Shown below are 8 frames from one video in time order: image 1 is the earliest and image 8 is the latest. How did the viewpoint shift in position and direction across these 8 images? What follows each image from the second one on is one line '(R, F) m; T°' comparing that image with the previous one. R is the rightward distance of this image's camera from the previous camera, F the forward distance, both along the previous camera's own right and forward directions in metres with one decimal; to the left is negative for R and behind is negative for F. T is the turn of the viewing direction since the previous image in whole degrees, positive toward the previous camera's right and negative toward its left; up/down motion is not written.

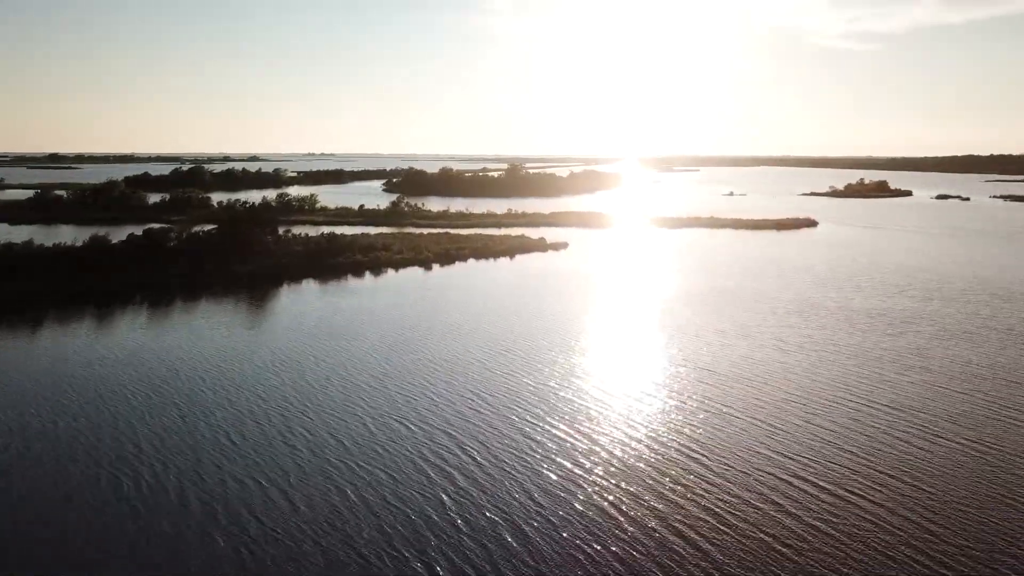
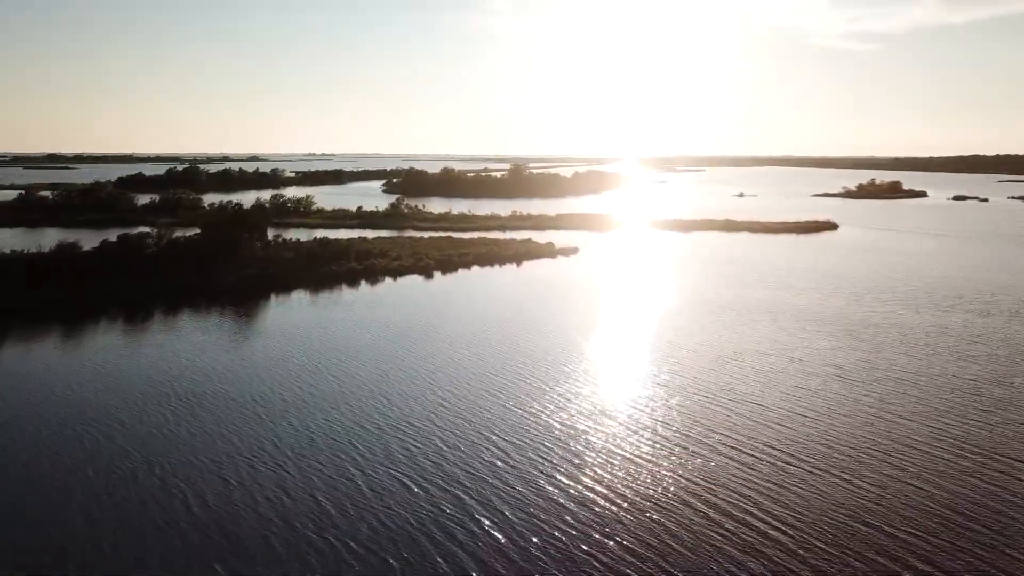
(-0.3, +2.8) m; 0°
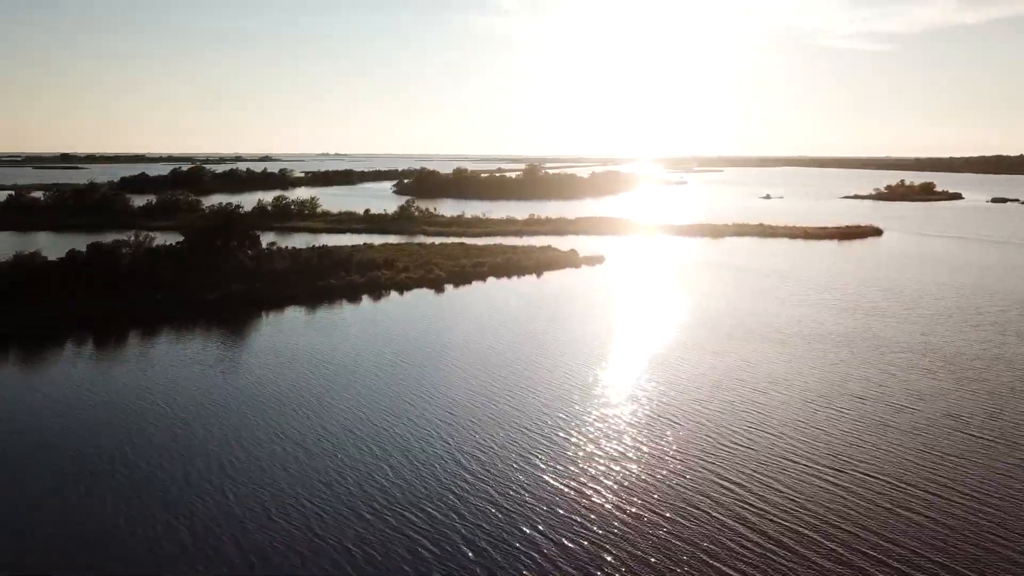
(-0.4, +3.8) m; -1°
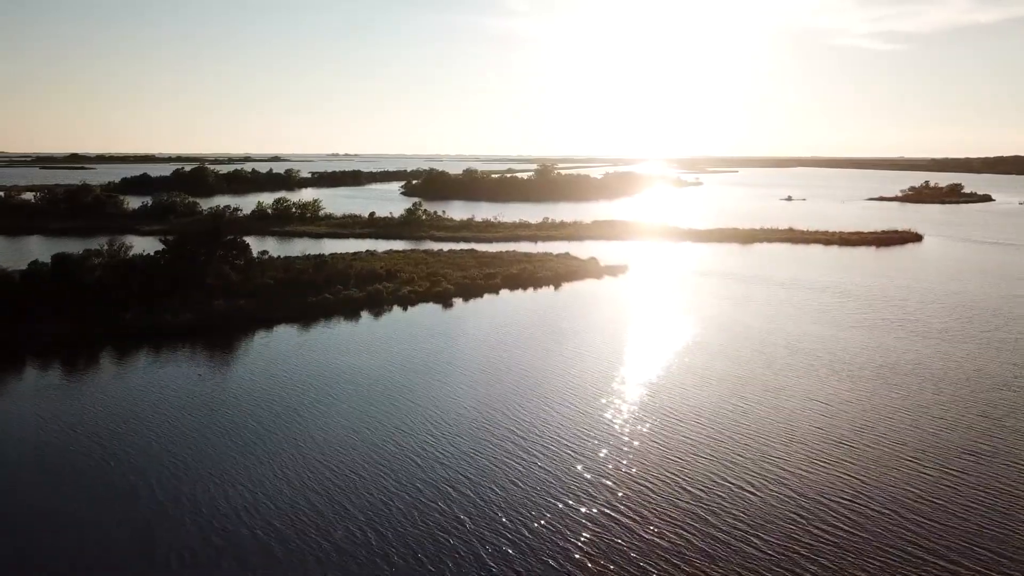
(-0.2, +3.1) m; -1°
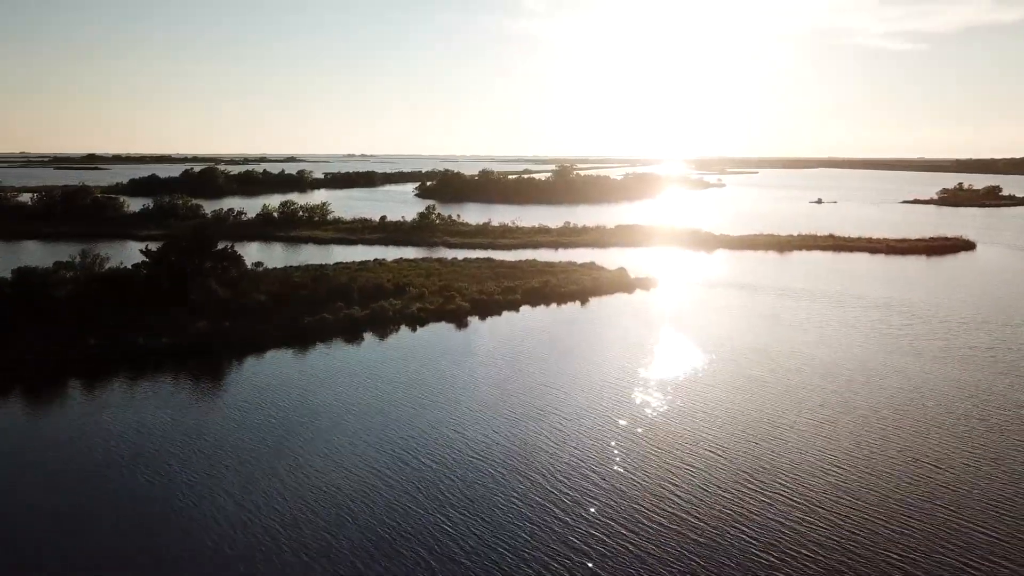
(-0.2, +3.1) m; -1°
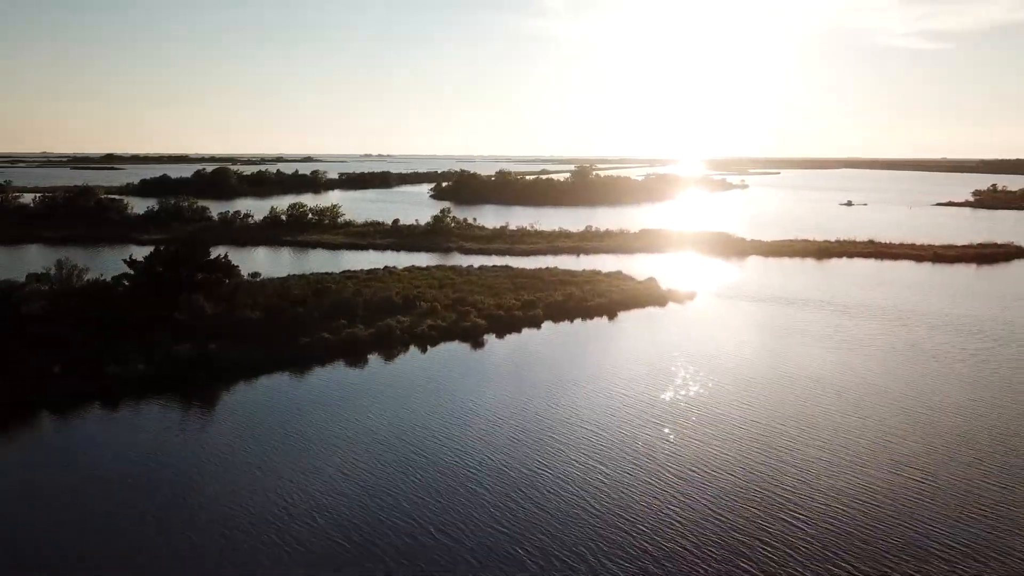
(-0.1, +2.5) m; -1°
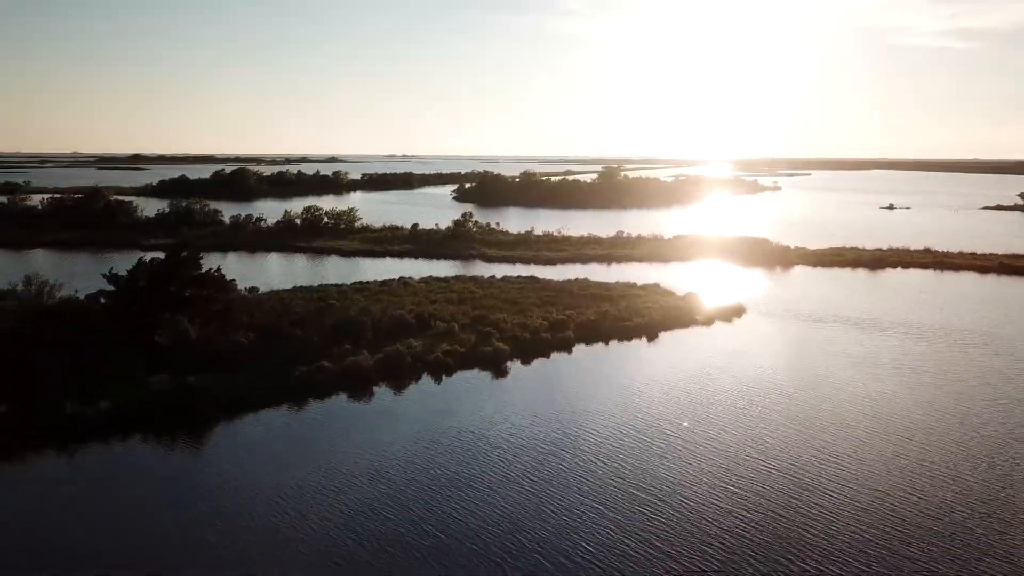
(-0.1, +2.8) m; -2°
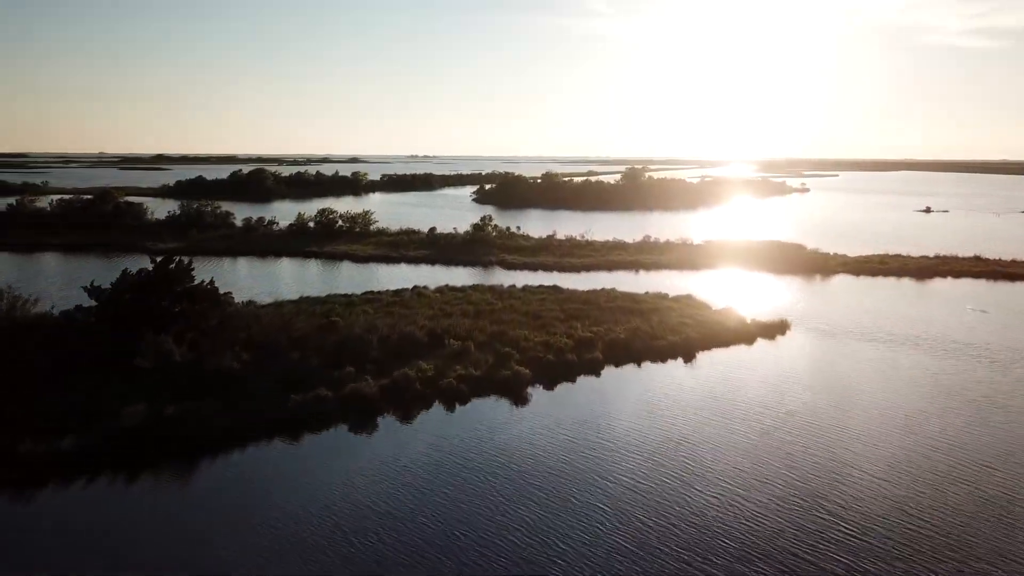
(0.0, +2.1) m; -1°
